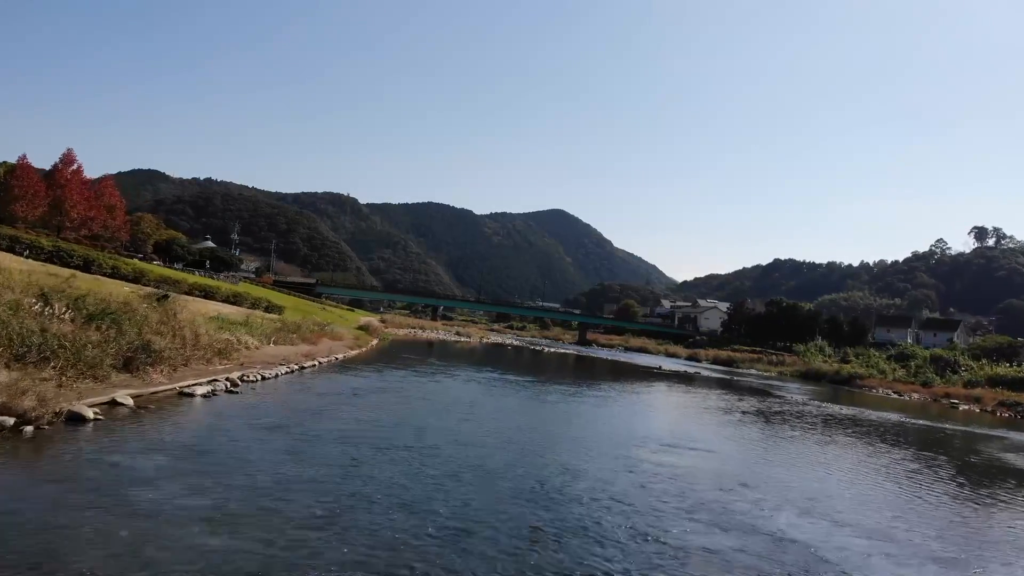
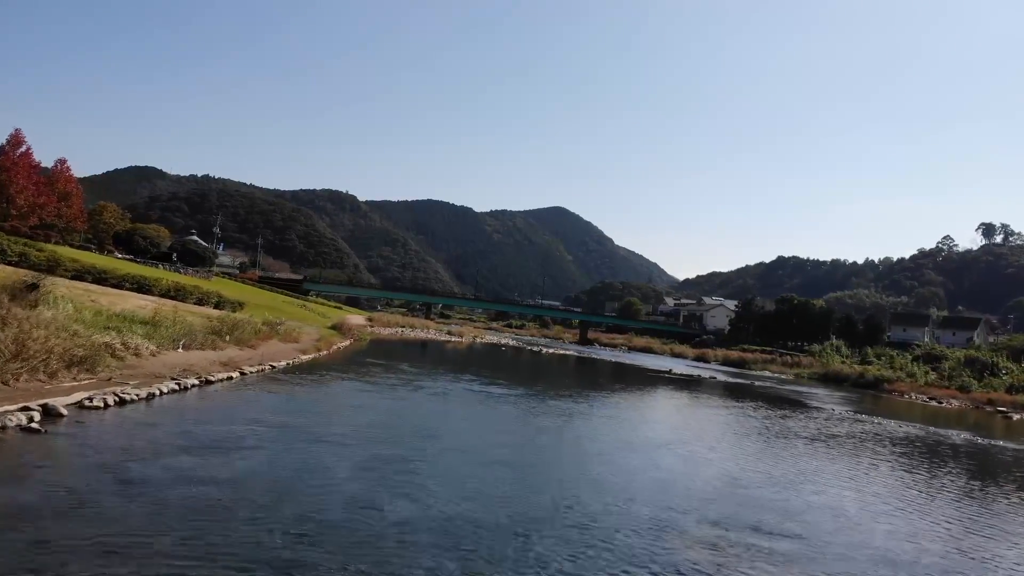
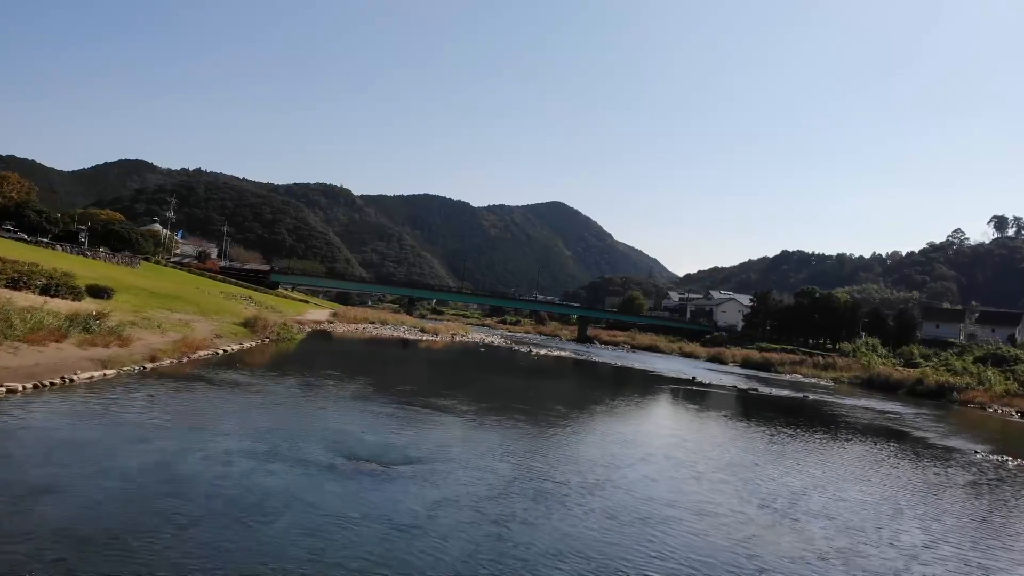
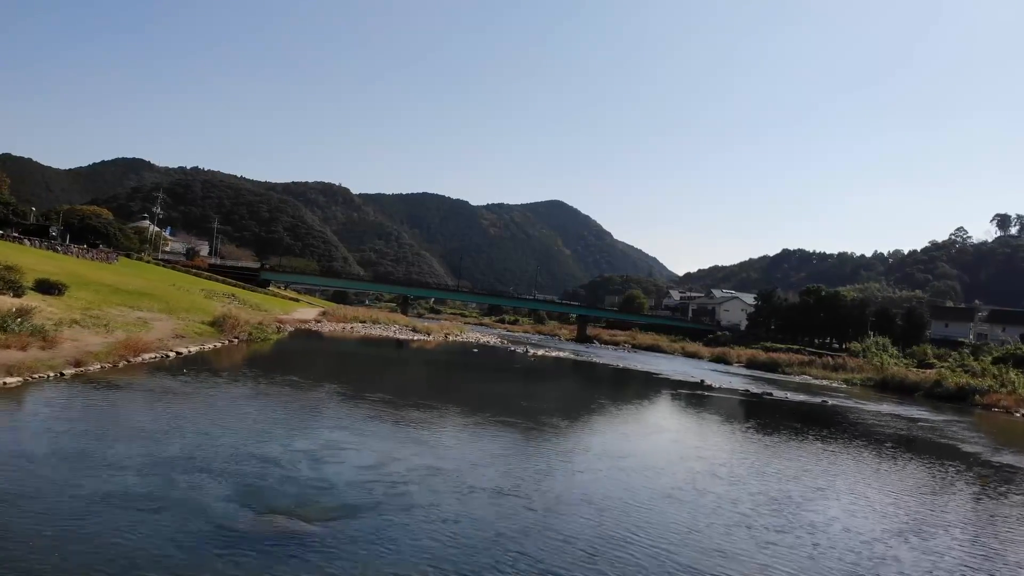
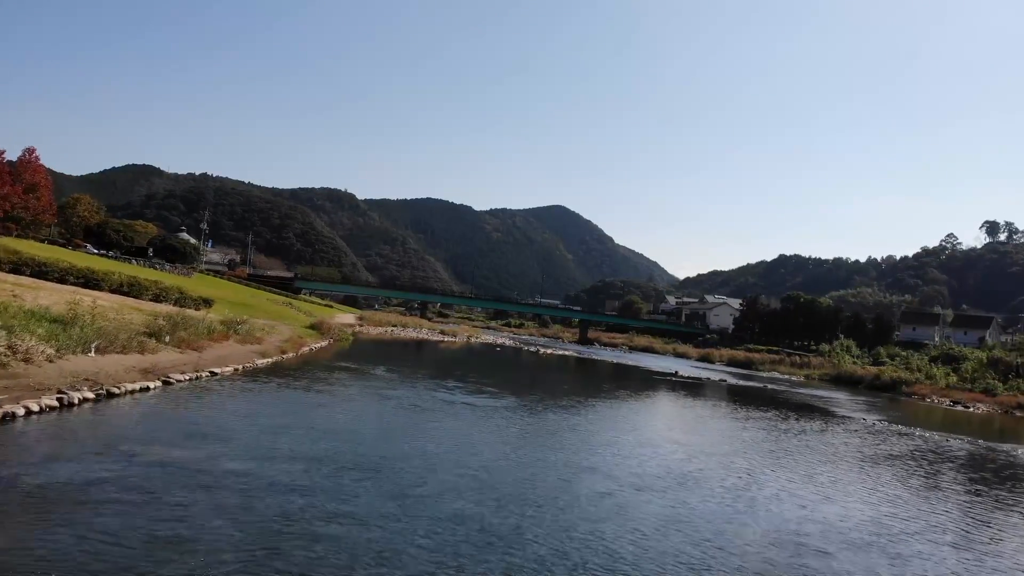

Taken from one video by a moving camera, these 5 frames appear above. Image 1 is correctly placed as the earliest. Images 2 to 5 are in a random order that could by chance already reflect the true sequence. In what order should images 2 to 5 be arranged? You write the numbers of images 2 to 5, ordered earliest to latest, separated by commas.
2, 5, 3, 4
